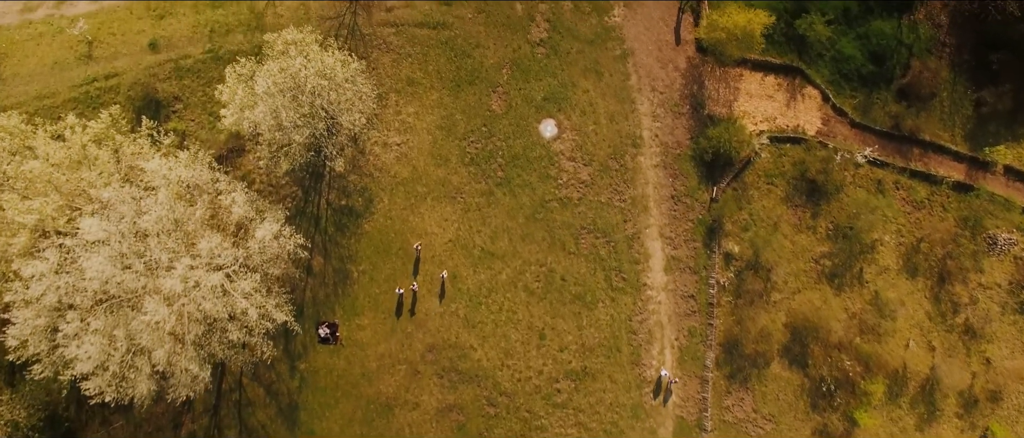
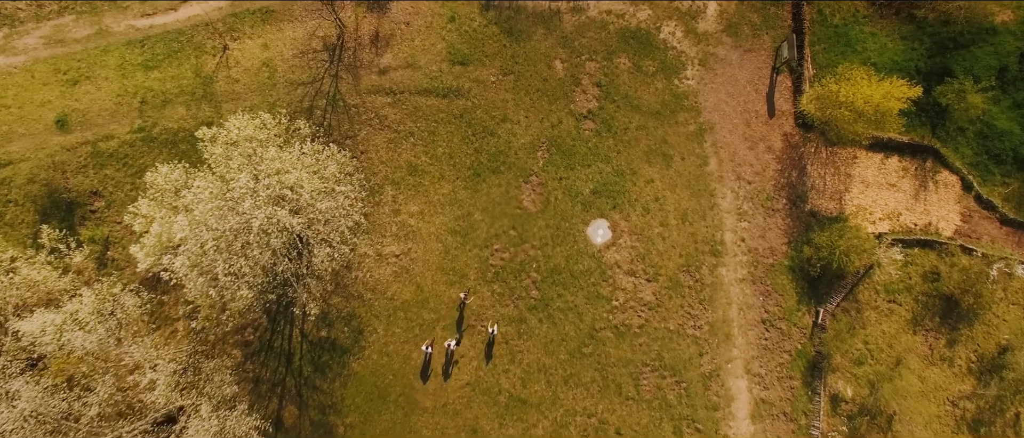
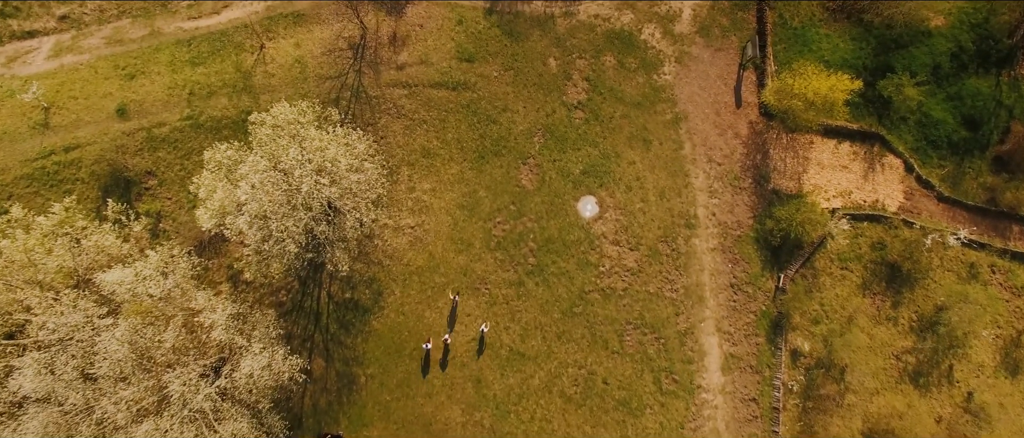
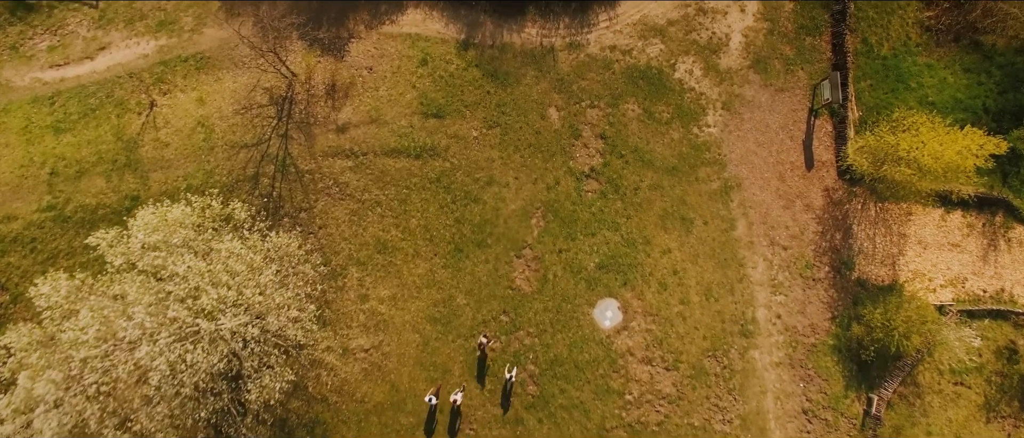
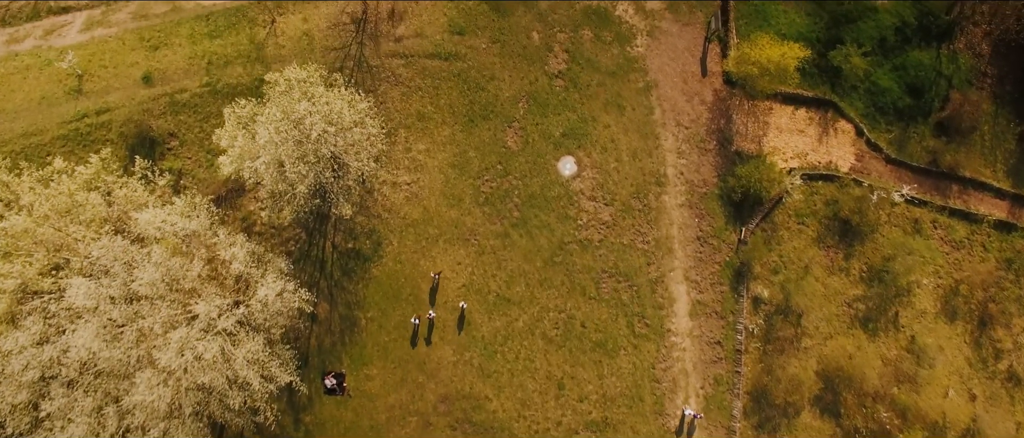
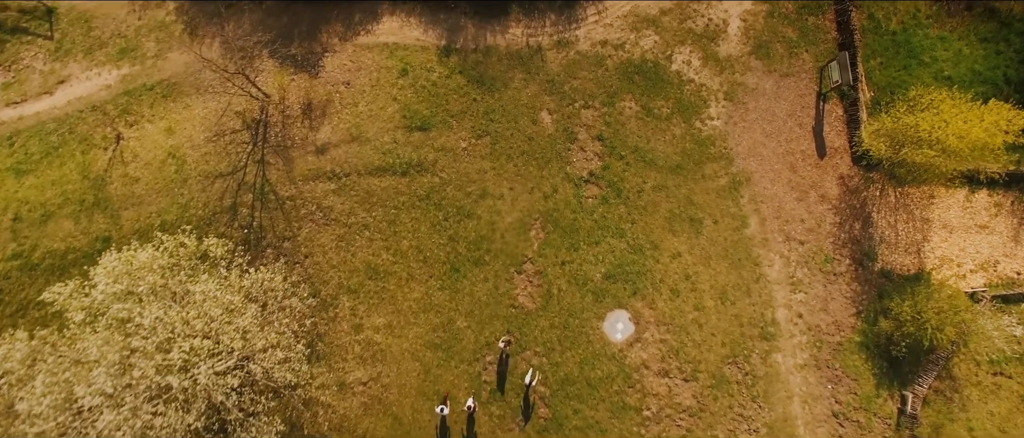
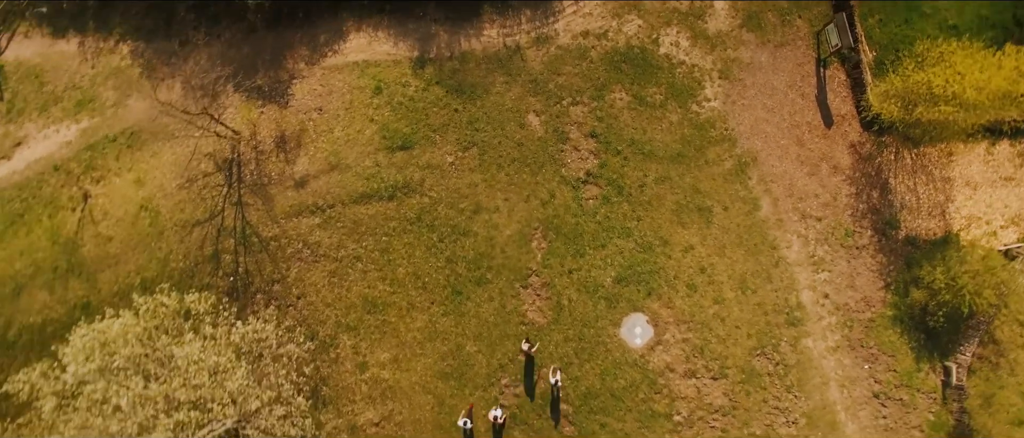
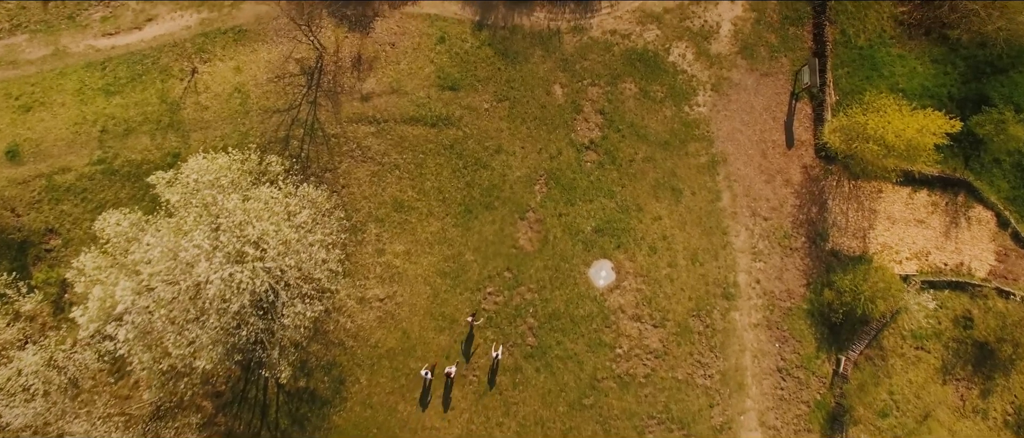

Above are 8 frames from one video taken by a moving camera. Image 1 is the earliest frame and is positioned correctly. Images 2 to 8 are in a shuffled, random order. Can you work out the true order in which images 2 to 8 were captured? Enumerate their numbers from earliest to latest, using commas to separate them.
5, 3, 2, 8, 4, 6, 7
